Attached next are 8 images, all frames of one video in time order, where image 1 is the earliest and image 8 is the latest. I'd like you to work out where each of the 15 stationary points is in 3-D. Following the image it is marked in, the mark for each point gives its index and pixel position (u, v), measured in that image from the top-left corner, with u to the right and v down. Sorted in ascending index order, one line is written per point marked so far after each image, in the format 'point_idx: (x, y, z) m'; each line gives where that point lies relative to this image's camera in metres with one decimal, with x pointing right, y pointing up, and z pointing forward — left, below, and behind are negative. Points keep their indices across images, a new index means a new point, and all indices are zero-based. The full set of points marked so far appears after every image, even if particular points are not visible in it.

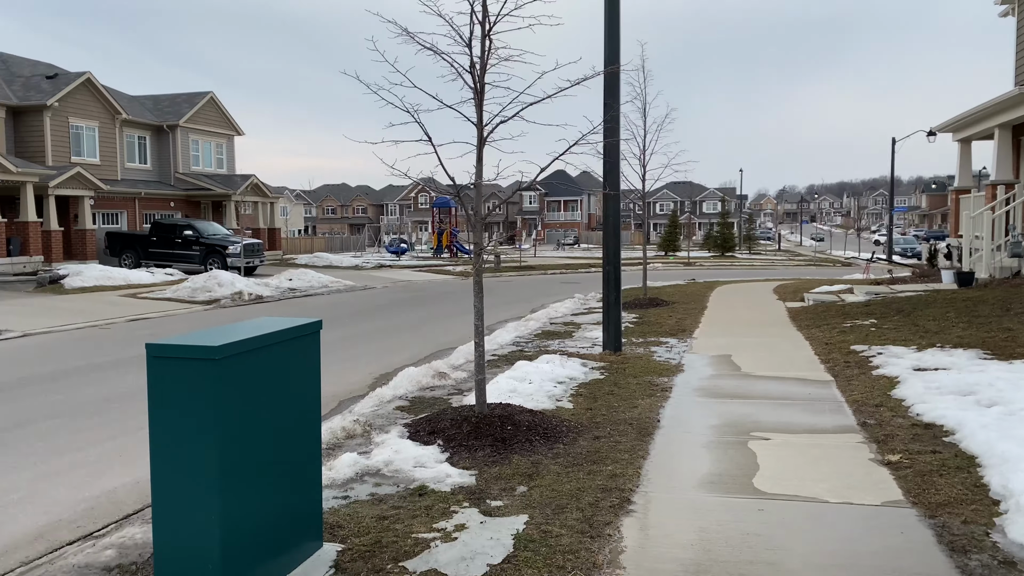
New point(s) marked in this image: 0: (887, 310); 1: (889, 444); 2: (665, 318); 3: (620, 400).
0: (+5.4, -0.3, +11.7) m
1: (+2.4, -1.0, +5.2) m
2: (+2.5, -0.5, +13.2) m
3: (+0.9, -1.0, +6.9) m
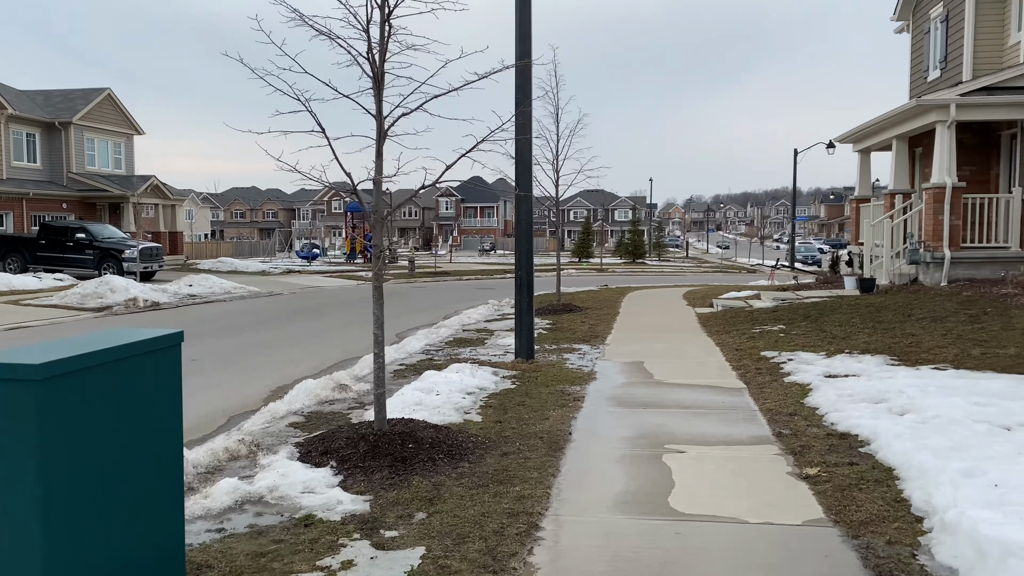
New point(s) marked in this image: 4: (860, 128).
0: (+4.1, -0.4, +11.8) m
1: (+1.8, -1.0, +5.1) m
2: (+1.1, -0.6, +13.0) m
3: (+0.1, -1.0, +6.6) m
4: (+7.1, +3.3, +16.7) m
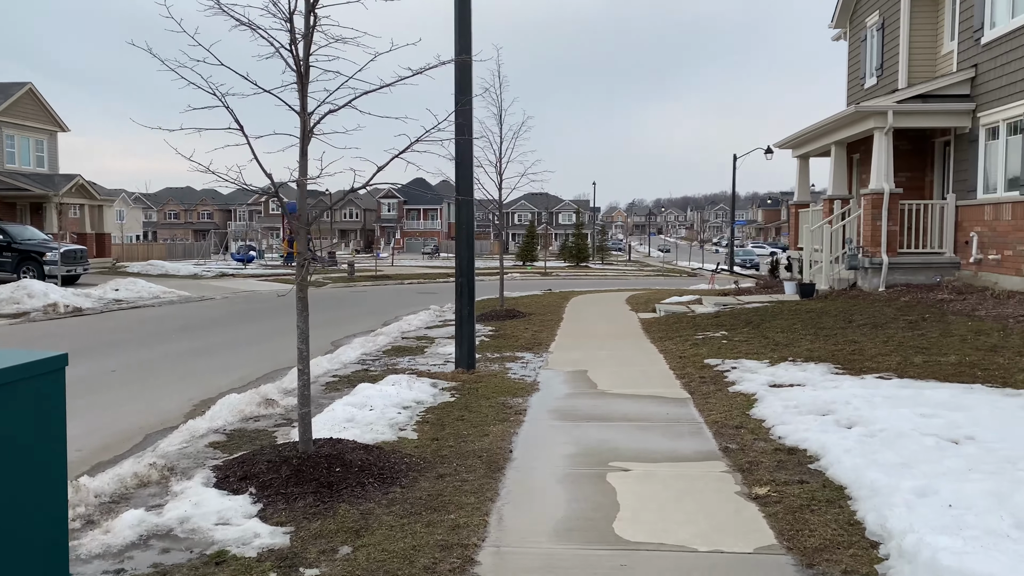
0: (+3.3, -0.5, +11.7) m
1: (+1.4, -1.1, +4.9) m
2: (+0.1, -0.7, +12.8) m
3: (-0.3, -1.1, +6.2) m
4: (+5.9, +3.2, +16.9) m
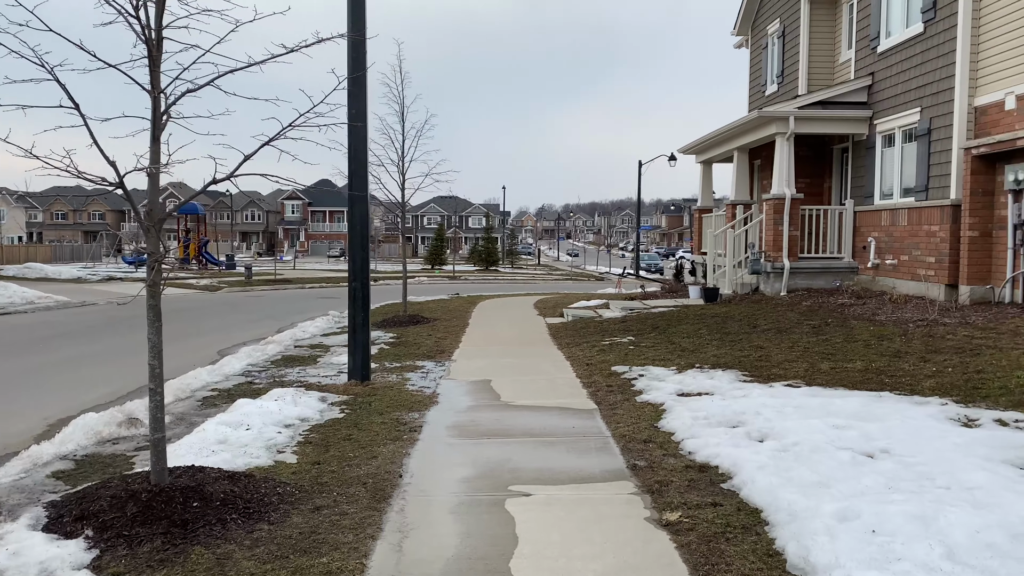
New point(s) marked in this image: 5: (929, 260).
0: (+1.9, -0.5, +11.5) m
1: (+0.8, -1.1, +4.5) m
2: (-1.3, -0.8, +12.2) m
3: (-1.1, -1.1, +5.6) m
4: (+4.0, +3.1, +16.9) m
5: (+5.7, +0.4, +11.1) m
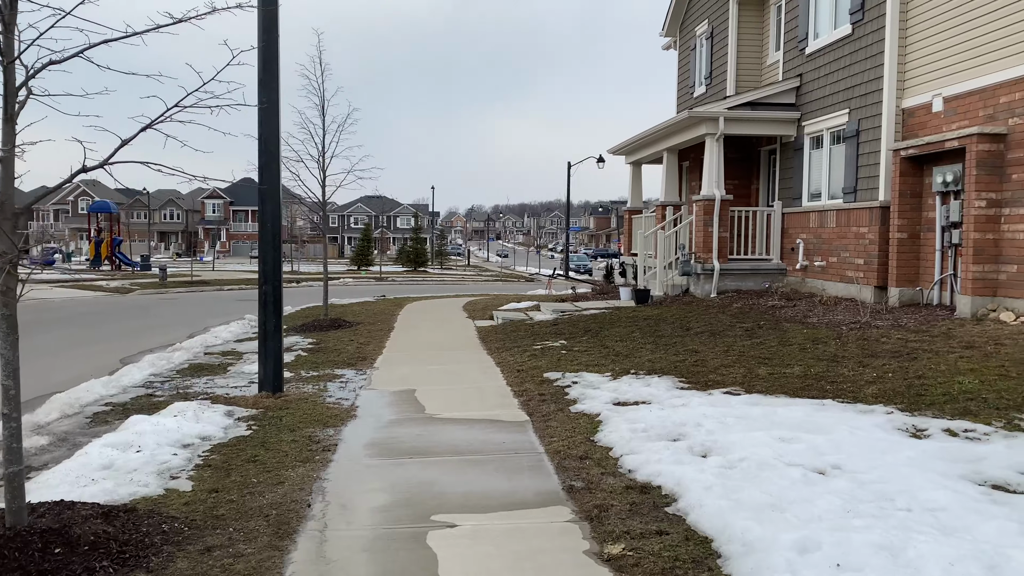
0: (+0.9, -0.6, +11.1) m
1: (+0.5, -1.2, +4.0) m
2: (-2.4, -0.8, +11.5) m
3: (-1.6, -1.1, +5.0) m
4: (+2.5, +3.0, +16.8) m
5: (+4.7, +0.4, +11.1) m
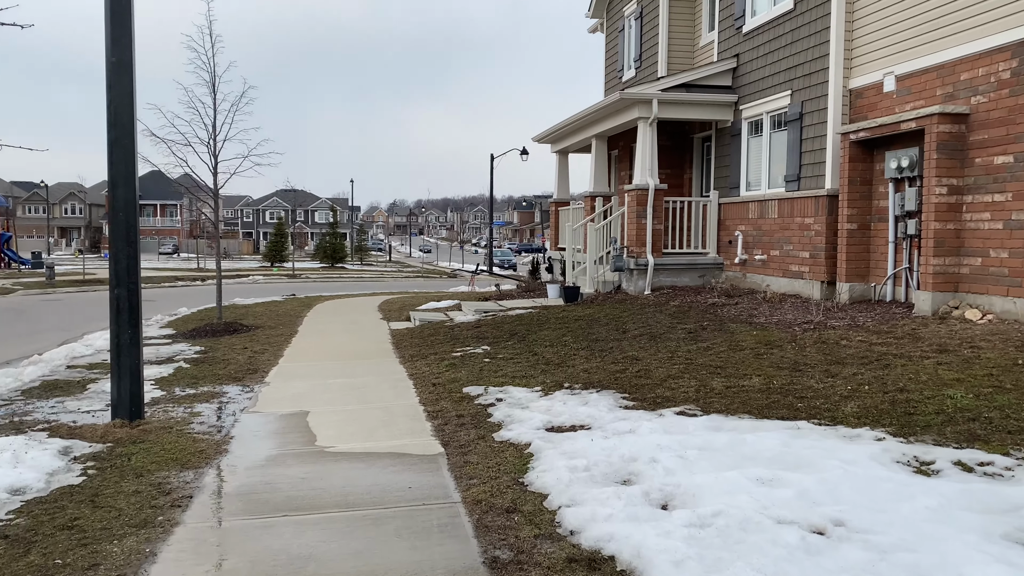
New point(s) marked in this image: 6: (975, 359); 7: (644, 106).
0: (-0.1, -0.6, +10.0) m
1: (+0.1, -1.2, +2.9) m
2: (-3.4, -0.8, +10.1) m
3: (-2.0, -1.2, +3.7) m
4: (+0.9, +3.1, +15.7) m
5: (+3.7, +0.4, +10.3) m
6: (+3.4, -0.5, +6.0) m
7: (+2.0, +2.7, +12.2) m
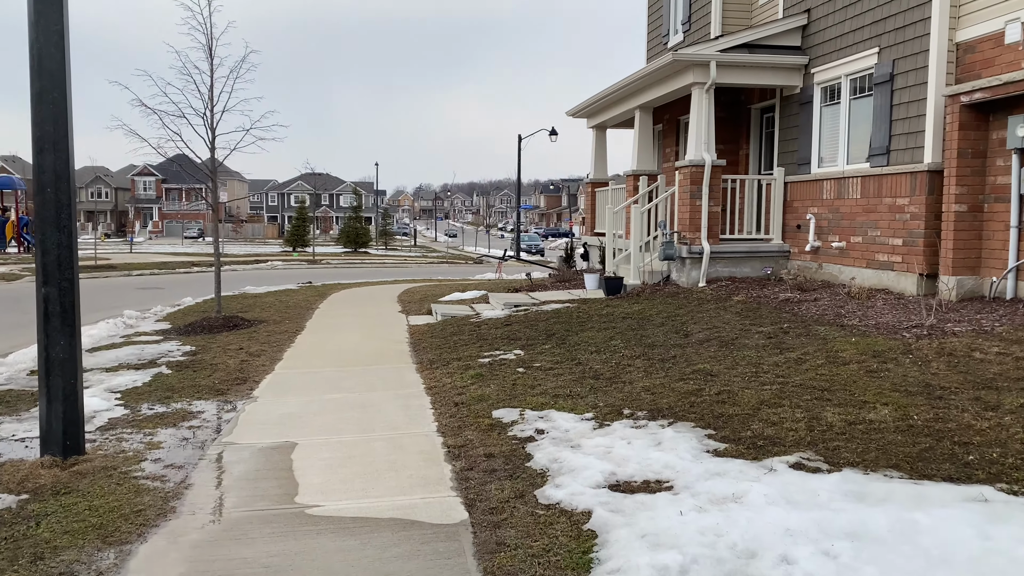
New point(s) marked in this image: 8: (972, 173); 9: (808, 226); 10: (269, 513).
0: (+0.3, -0.5, +8.5) m
1: (+0.3, -1.2, +1.4) m
2: (-3.0, -0.7, +8.7) m
3: (-1.8, -1.2, +2.3) m
4: (+1.5, +3.3, +14.1) m
5: (+4.1, +0.5, +8.6) m
6: (+3.7, -0.5, +4.4) m
7: (+2.4, +2.8, +10.6) m
8: (+4.4, +1.1, +7.7) m
9: (+3.7, +0.8, +10.3) m
10: (-1.2, -1.1, +3.9) m
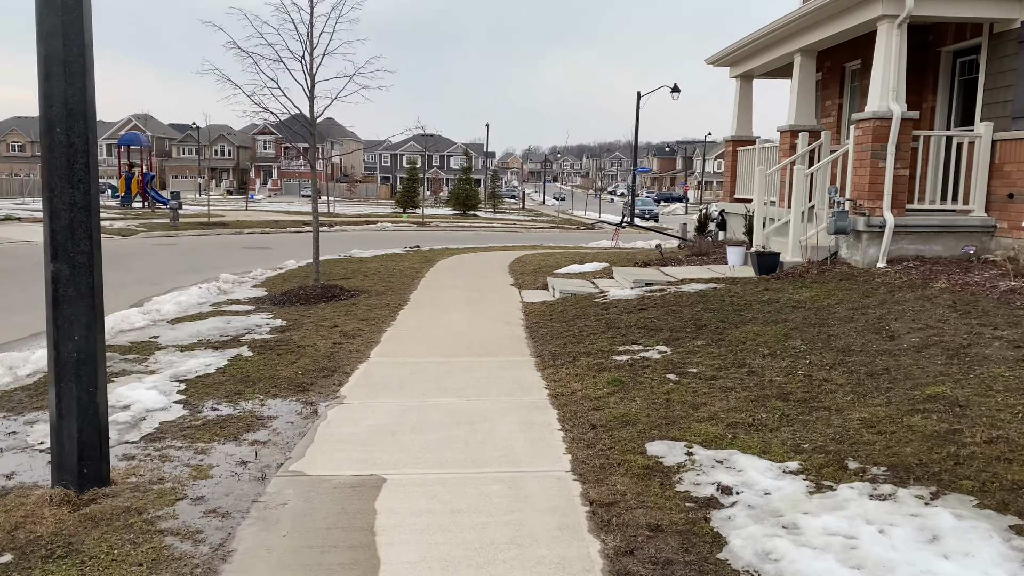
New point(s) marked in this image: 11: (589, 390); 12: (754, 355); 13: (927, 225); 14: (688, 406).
0: (+1.5, -0.3, +6.9) m
1: (+0.5, -1.4, -0.1) m
2: (-1.8, -0.4, +7.6) m
3: (-1.4, -1.2, +1.1) m
4: (+3.5, +3.7, +12.1) m
5: (+5.3, +0.6, +6.5) m
6: (+4.3, -0.6, +2.4) m
7: (+4.0, +3.0, +8.5) m
8: (+5.5, +1.1, +5.6) m
9: (+5.2, +0.9, +8.2) m
10: (-0.6, -1.0, +2.6) m
11: (+0.5, -0.6, +5.3) m
12: (+1.7, -0.5, +5.6) m
13: (+4.4, +0.7, +8.6) m
14: (+1.0, -0.7, +4.7) m
